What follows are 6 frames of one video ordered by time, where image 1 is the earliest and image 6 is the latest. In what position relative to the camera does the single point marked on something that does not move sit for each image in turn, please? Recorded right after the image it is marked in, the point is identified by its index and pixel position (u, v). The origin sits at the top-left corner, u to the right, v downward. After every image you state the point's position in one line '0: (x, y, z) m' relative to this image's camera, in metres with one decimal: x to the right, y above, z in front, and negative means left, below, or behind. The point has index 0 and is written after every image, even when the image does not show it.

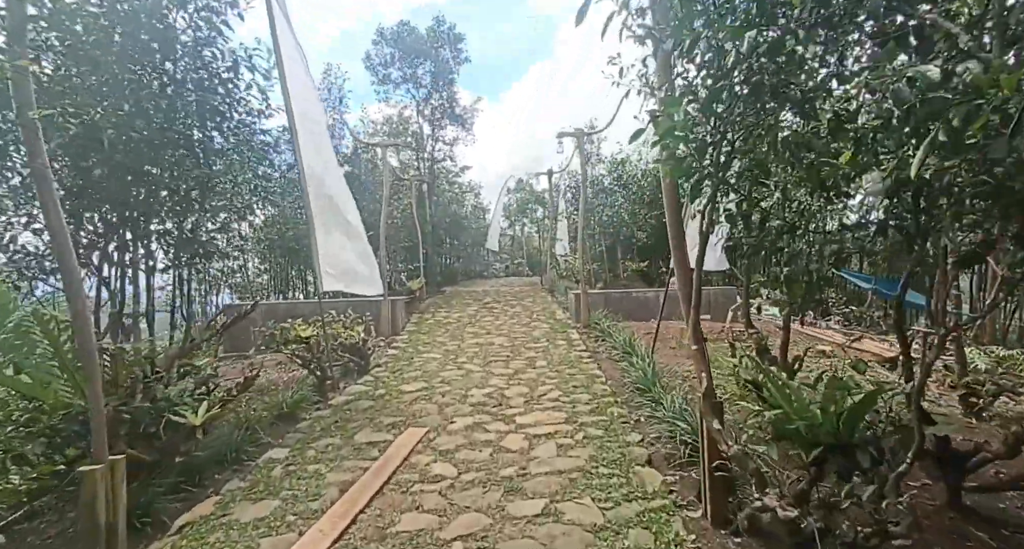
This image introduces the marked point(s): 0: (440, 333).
0: (-1.0, -0.8, +6.3) m
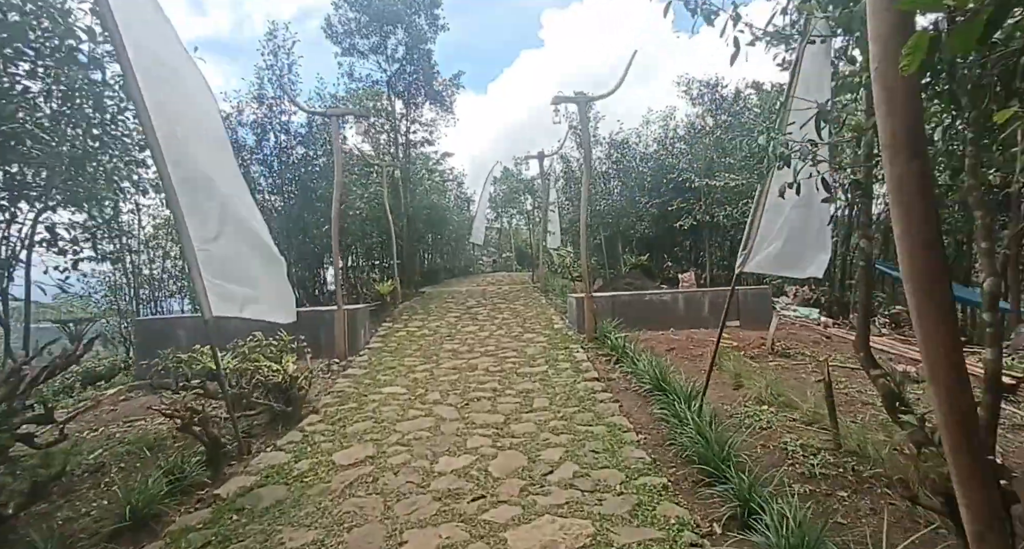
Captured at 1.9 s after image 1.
0: (-1.1, -0.8, +5.1) m
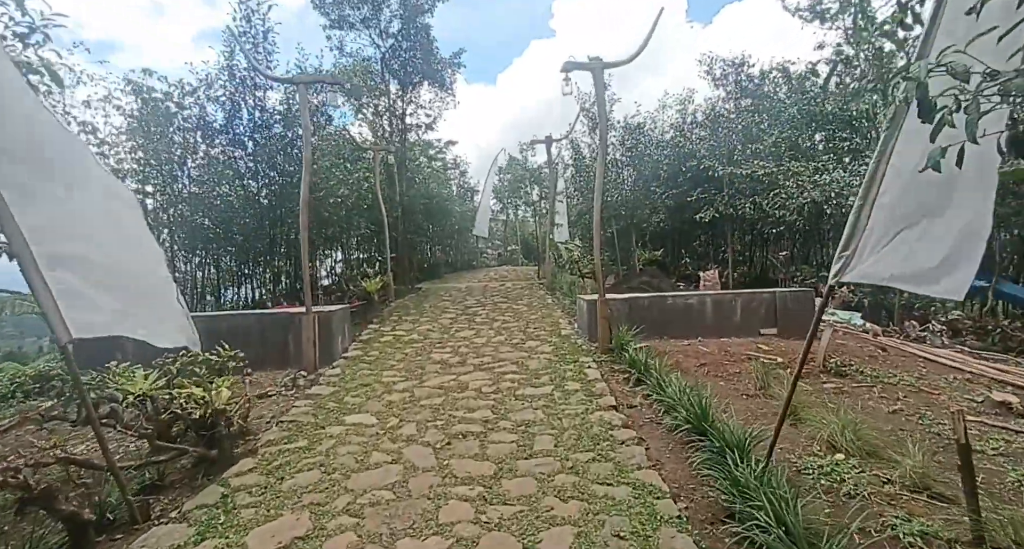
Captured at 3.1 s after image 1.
0: (-1.1, -0.8, +4.3) m
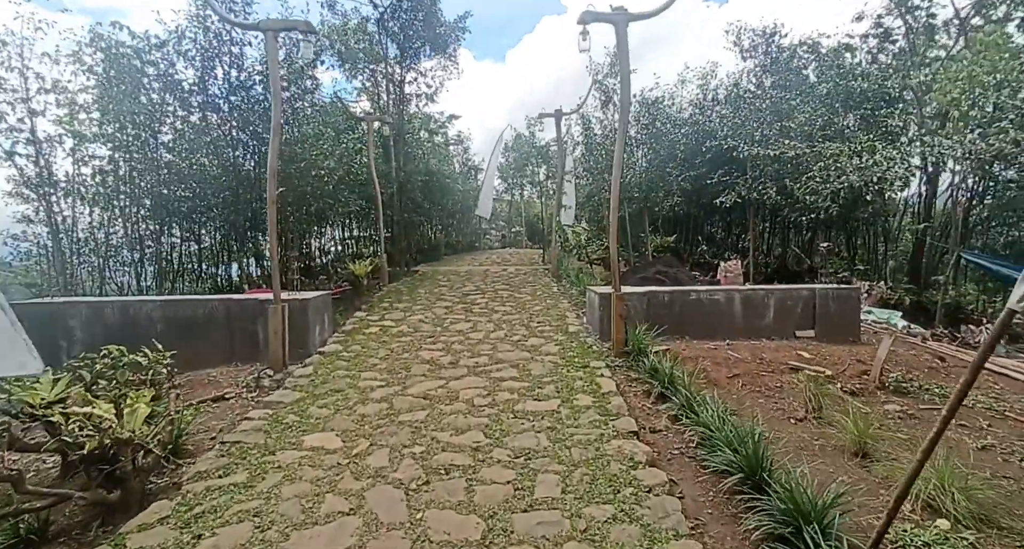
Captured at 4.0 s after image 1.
0: (-1.1, -0.7, +3.8) m
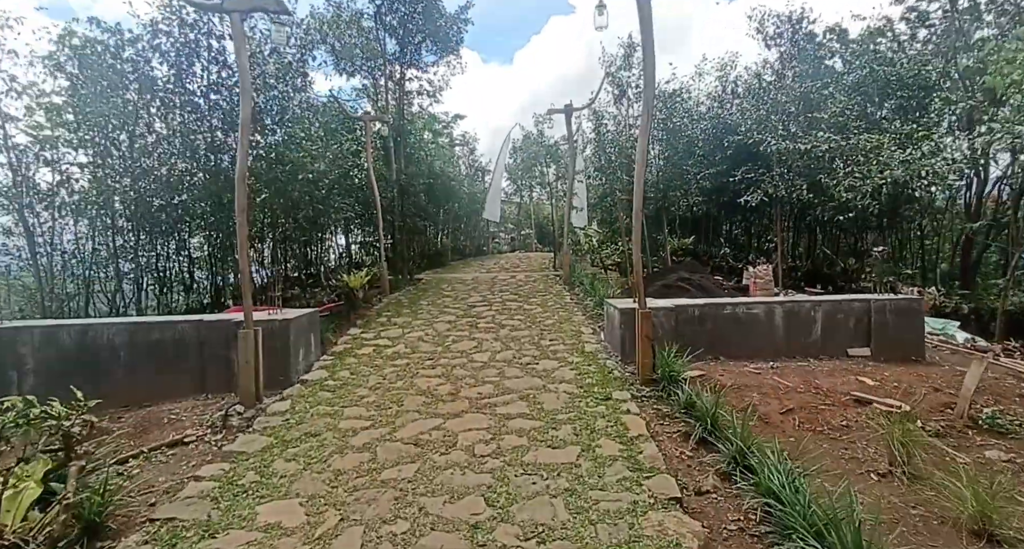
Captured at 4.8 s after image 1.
0: (-1.0, -0.8, +3.3) m
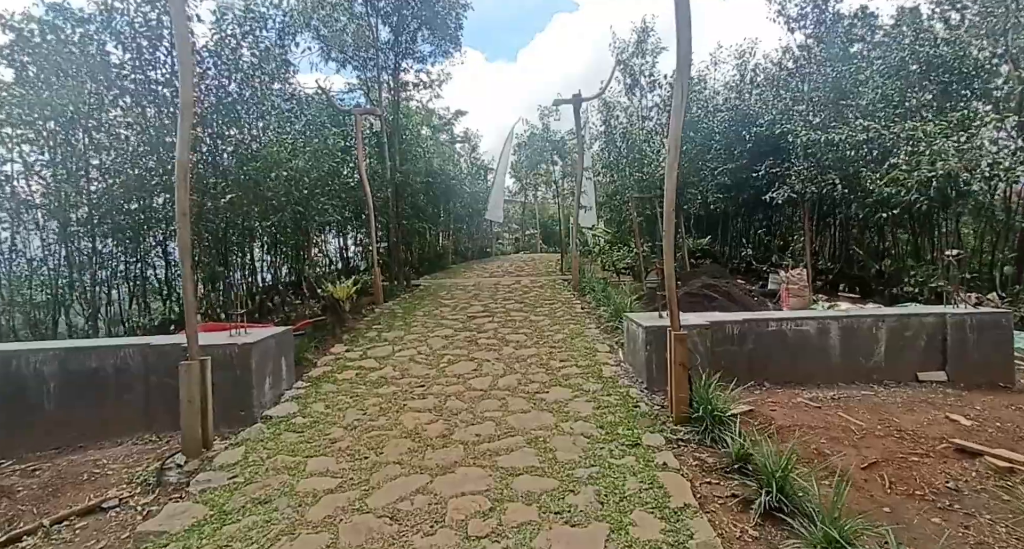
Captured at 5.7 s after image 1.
0: (-1.0, -0.9, +2.7) m
